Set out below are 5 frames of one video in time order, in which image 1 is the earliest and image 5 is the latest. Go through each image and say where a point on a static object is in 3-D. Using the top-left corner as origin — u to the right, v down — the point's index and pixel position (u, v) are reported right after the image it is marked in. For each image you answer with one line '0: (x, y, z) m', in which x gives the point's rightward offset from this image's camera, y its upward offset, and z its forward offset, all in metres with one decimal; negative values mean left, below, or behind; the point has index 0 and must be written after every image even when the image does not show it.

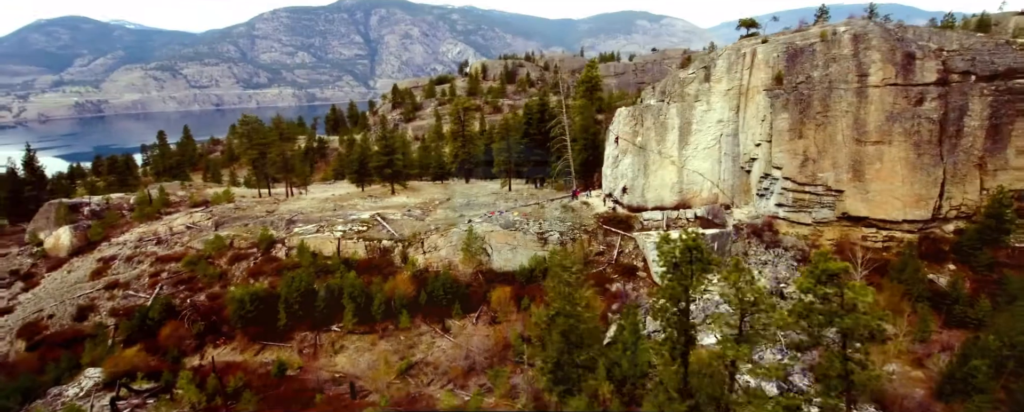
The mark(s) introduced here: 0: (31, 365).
0: (-17.9, -5.9, +19.9) m
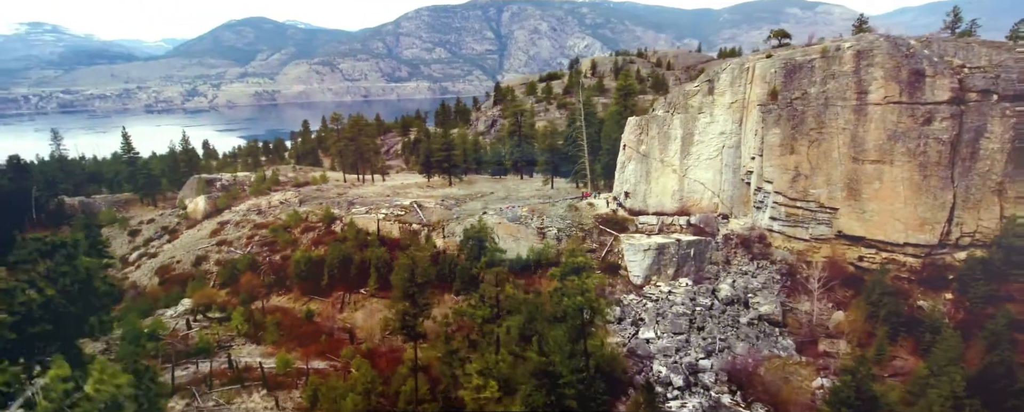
0: (-18.2, -4.5, +27.5) m
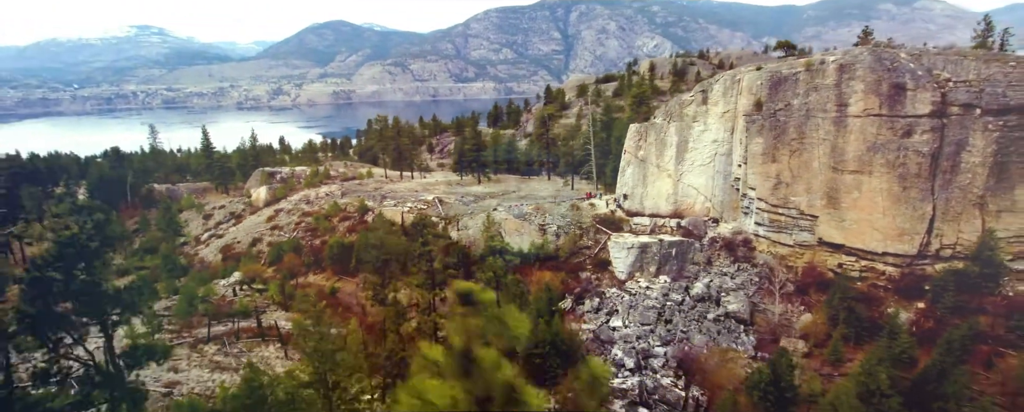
0: (-17.8, -3.7, +32.3) m
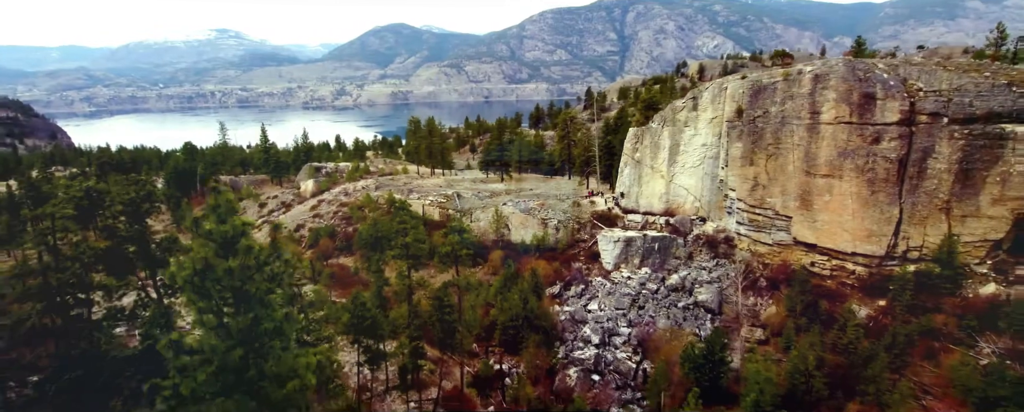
0: (-17.1, -3.0, +36.9) m
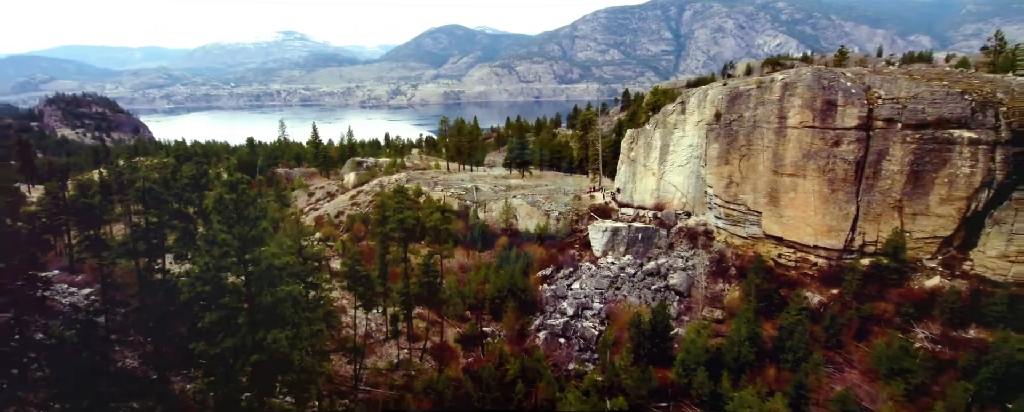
0: (-16.1, -2.0, +42.2) m
